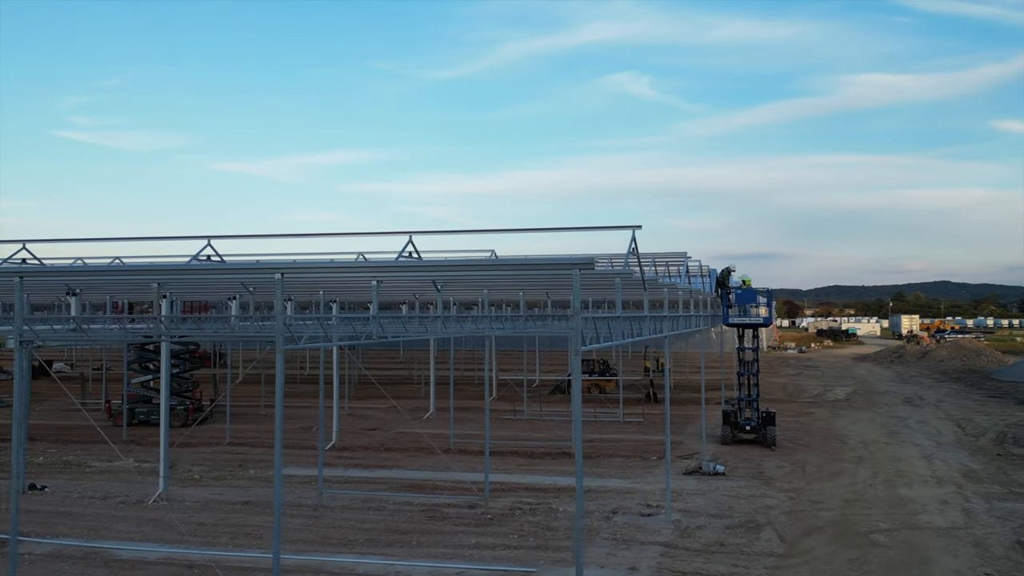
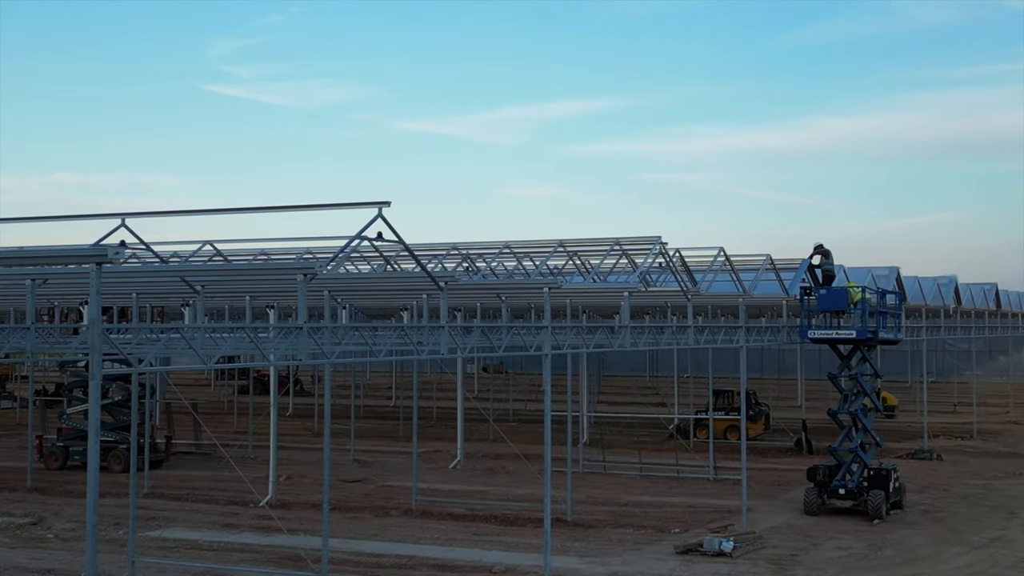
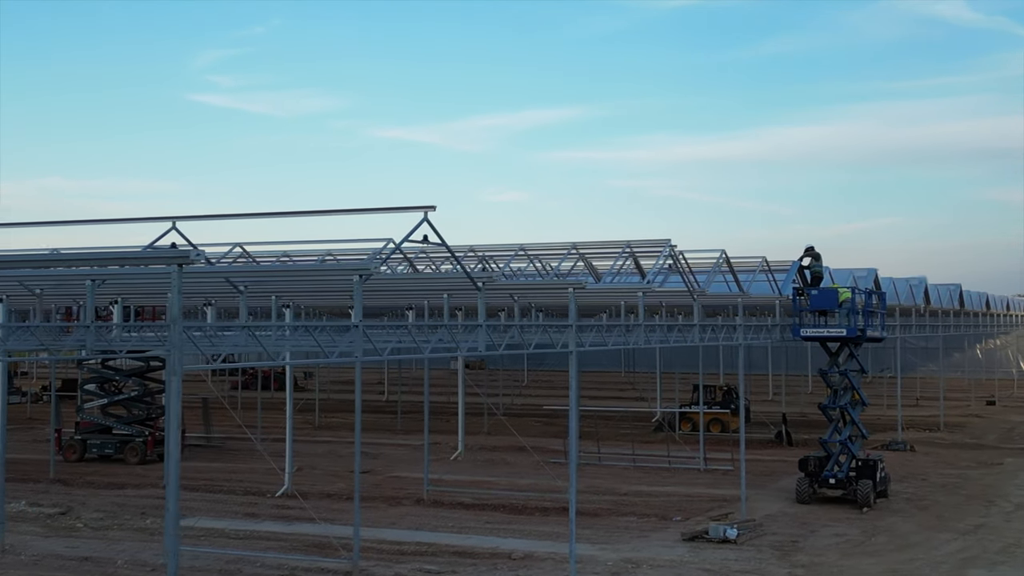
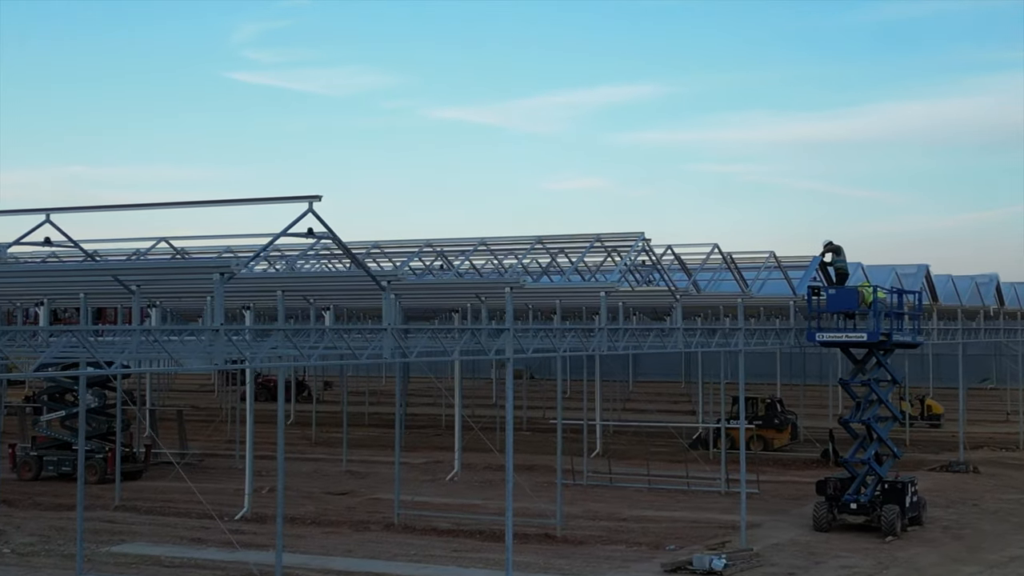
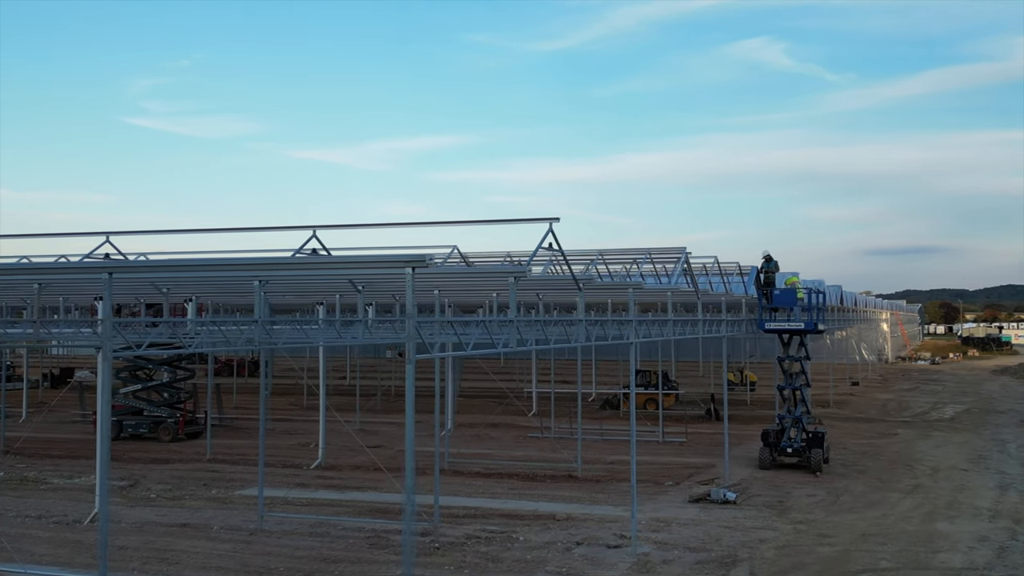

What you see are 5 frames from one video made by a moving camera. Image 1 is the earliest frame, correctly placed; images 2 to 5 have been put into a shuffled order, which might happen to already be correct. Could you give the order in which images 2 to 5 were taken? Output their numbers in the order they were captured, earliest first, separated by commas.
5, 3, 2, 4
